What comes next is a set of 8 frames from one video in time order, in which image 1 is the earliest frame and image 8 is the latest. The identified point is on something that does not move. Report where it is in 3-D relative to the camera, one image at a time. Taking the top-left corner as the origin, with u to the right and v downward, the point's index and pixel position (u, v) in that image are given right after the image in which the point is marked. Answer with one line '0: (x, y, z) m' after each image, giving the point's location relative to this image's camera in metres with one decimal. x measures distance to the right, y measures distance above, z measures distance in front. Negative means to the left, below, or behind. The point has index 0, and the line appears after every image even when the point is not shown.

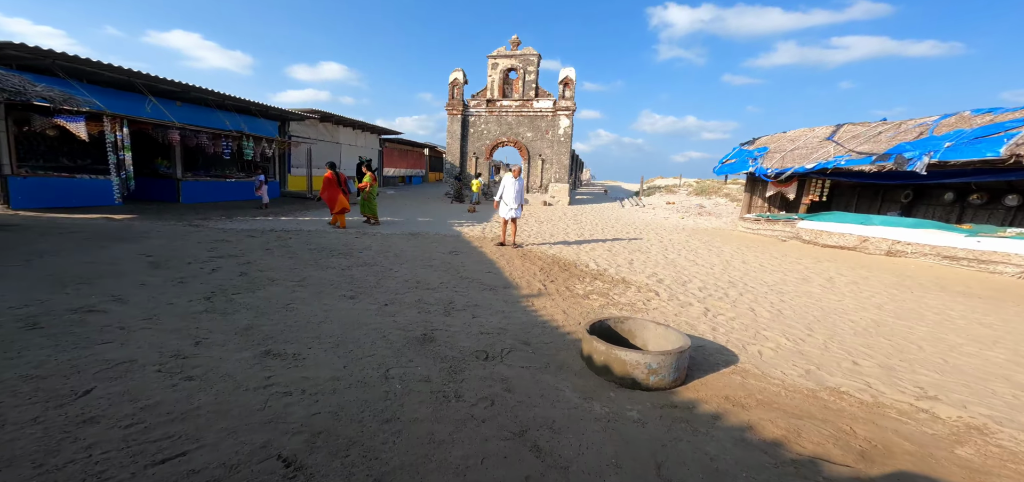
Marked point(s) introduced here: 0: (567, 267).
0: (+0.9, -0.4, +6.8) m
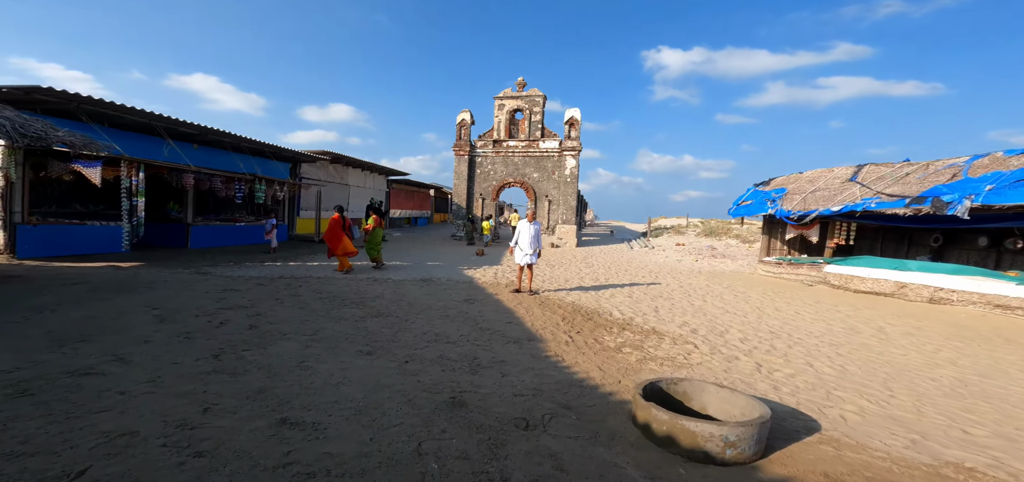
0: (+1.3, -1.2, +6.4) m
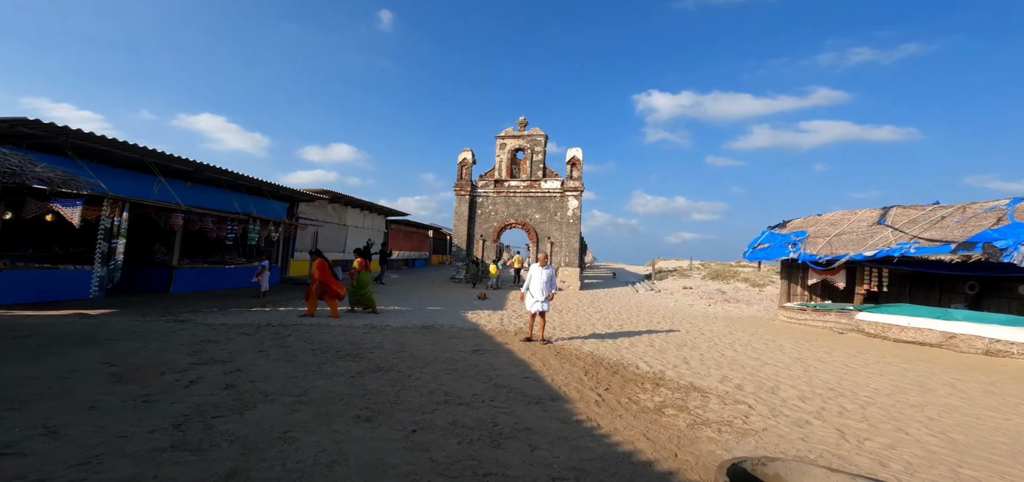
0: (+1.5, -1.8, +5.7) m
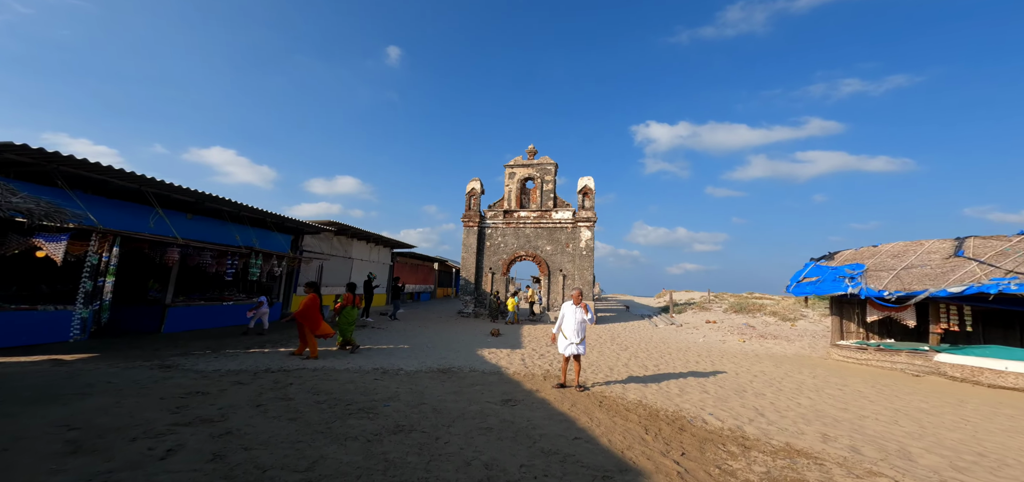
0: (+2.0, -2.2, +4.8) m
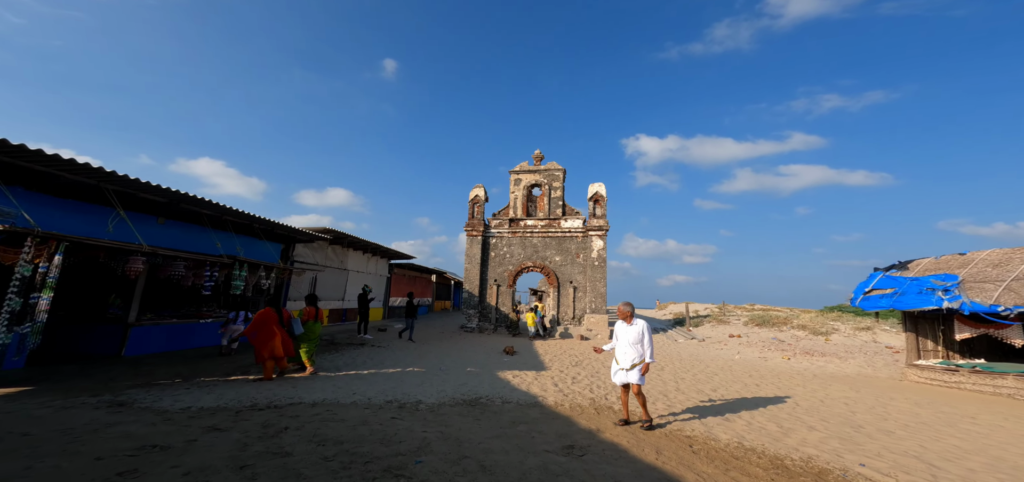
0: (+2.7, -2.1, +3.5) m
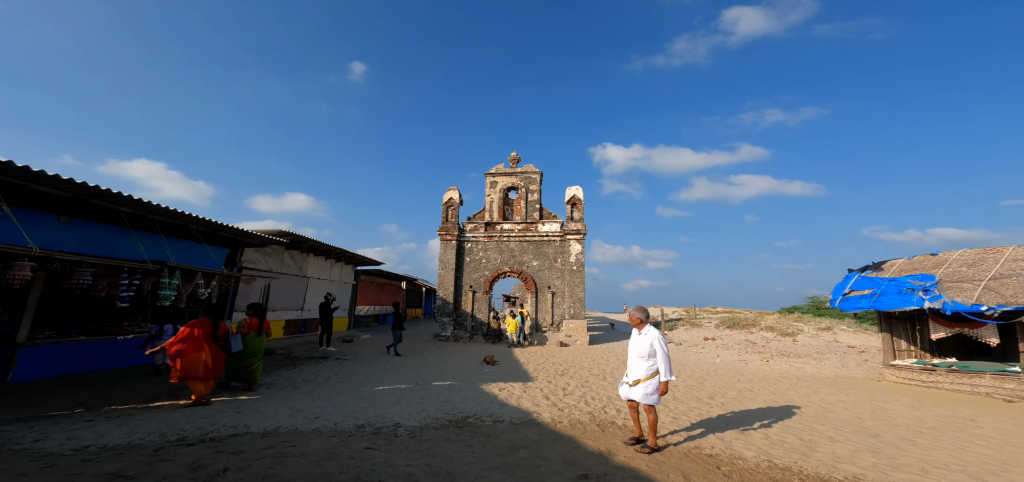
0: (+2.9, -2.1, +3.2) m
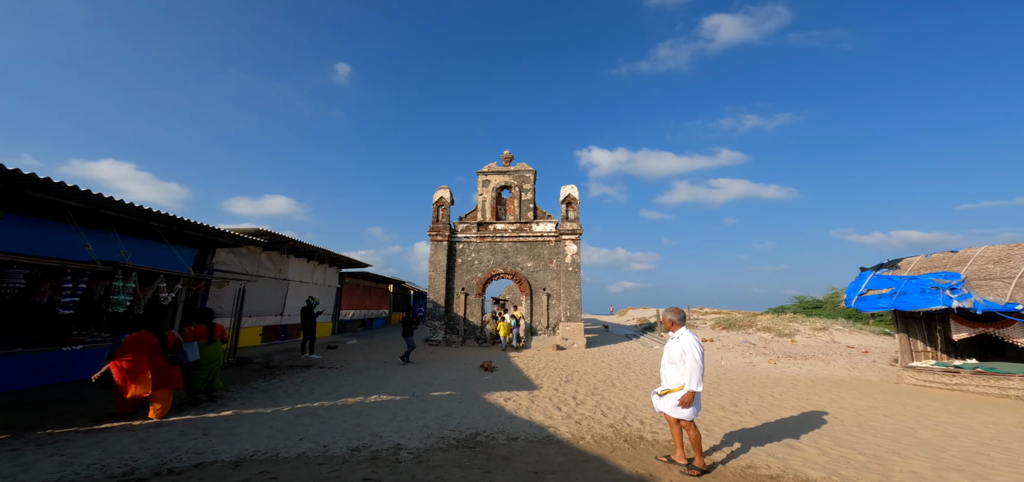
0: (+3.2, -2.0, +2.6) m
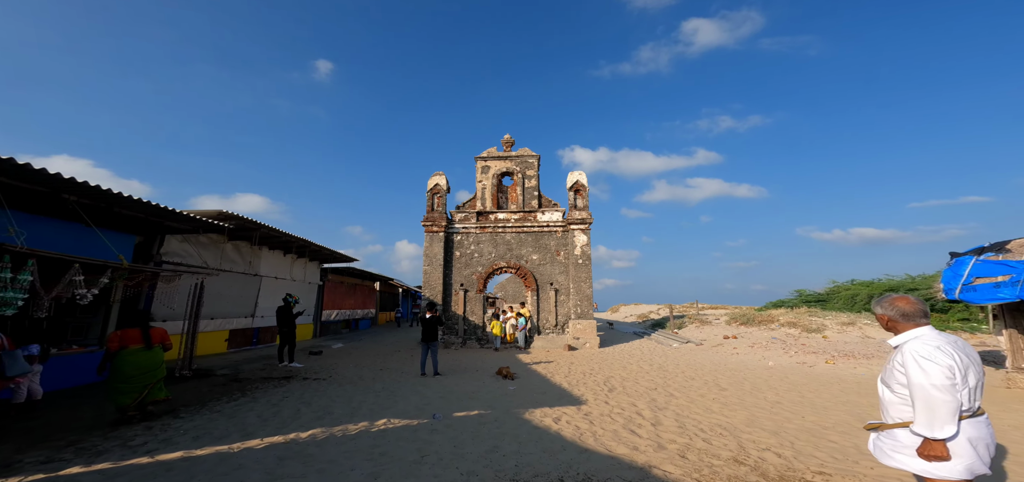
0: (+4.2, -1.6, +1.0) m
